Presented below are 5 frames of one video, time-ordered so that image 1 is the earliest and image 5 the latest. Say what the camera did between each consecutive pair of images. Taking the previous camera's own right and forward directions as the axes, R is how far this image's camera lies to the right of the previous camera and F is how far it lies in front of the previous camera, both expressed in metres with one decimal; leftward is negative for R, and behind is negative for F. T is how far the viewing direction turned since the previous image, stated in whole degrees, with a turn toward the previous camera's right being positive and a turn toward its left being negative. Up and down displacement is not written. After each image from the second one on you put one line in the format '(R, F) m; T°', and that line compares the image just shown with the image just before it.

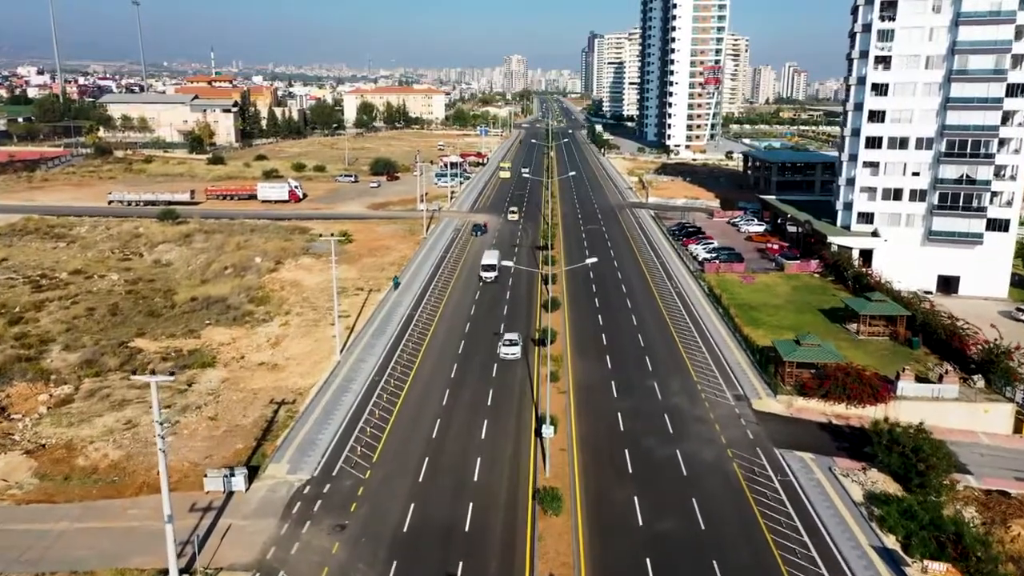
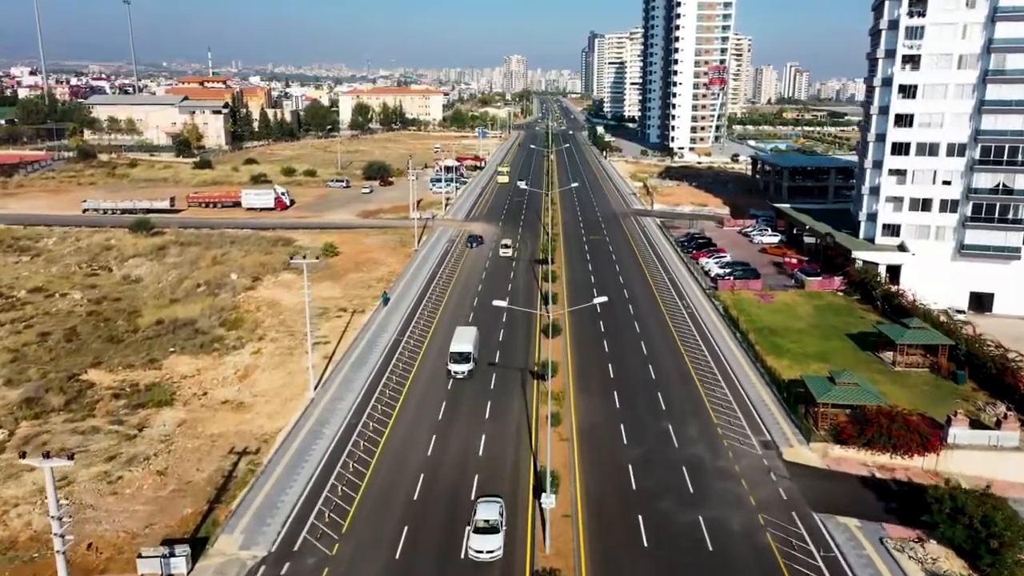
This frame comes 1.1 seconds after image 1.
(+0.3, +5.3) m; 0°
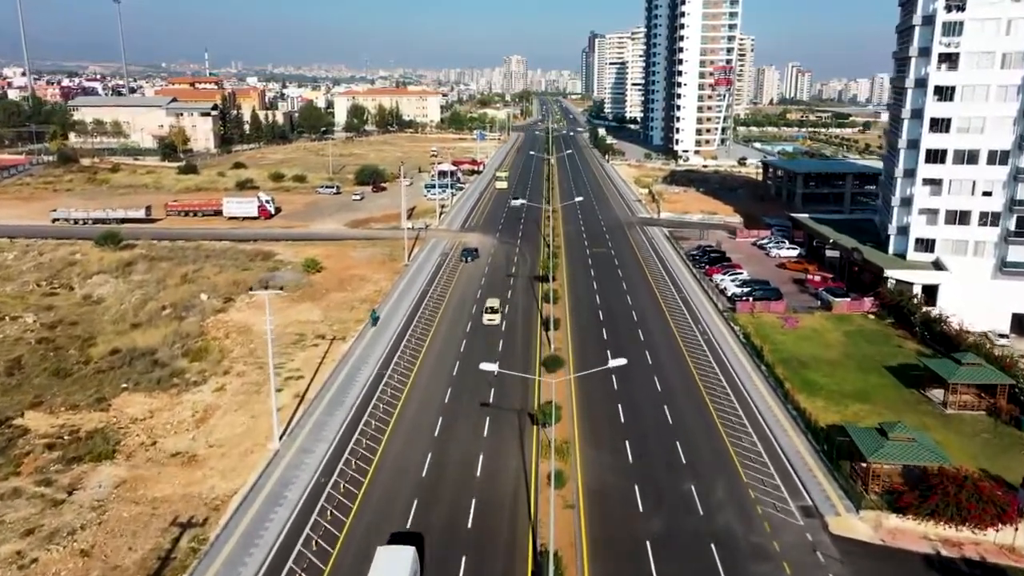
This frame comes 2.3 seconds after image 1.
(+0.2, +5.7) m; 0°
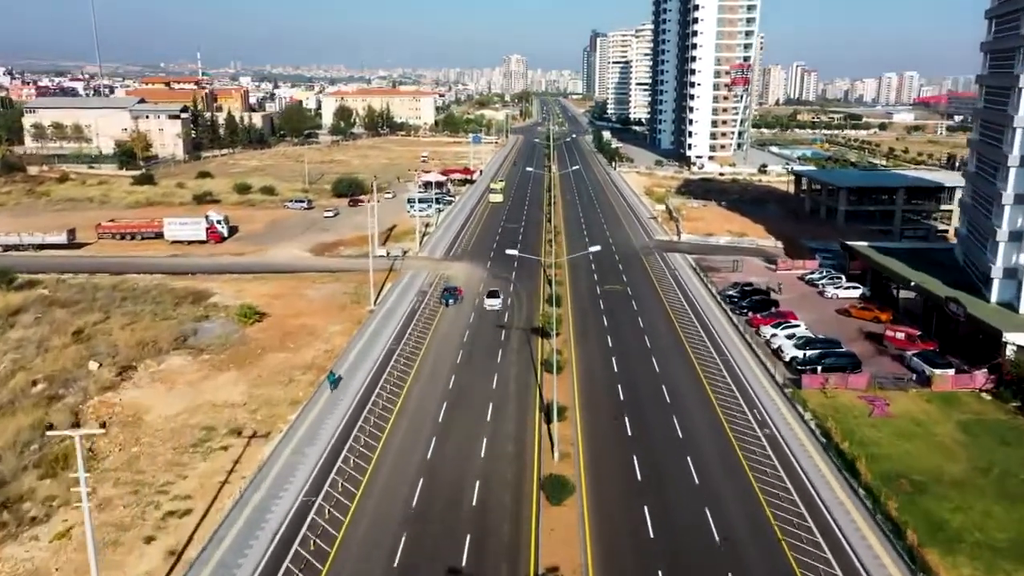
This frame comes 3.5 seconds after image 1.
(+0.6, +14.3) m; 0°
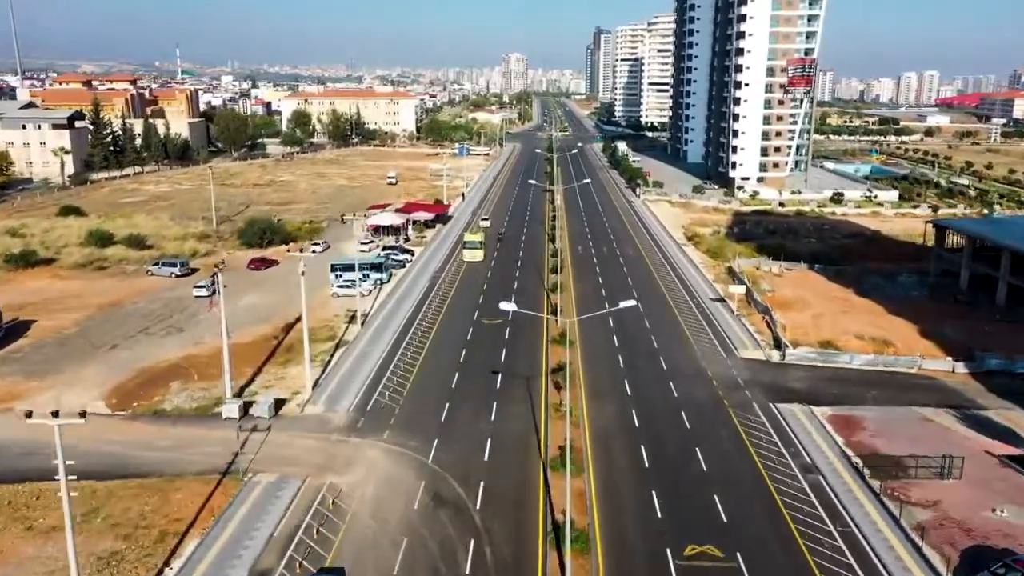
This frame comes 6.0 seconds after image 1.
(+1.5, +35.5) m; 0°
